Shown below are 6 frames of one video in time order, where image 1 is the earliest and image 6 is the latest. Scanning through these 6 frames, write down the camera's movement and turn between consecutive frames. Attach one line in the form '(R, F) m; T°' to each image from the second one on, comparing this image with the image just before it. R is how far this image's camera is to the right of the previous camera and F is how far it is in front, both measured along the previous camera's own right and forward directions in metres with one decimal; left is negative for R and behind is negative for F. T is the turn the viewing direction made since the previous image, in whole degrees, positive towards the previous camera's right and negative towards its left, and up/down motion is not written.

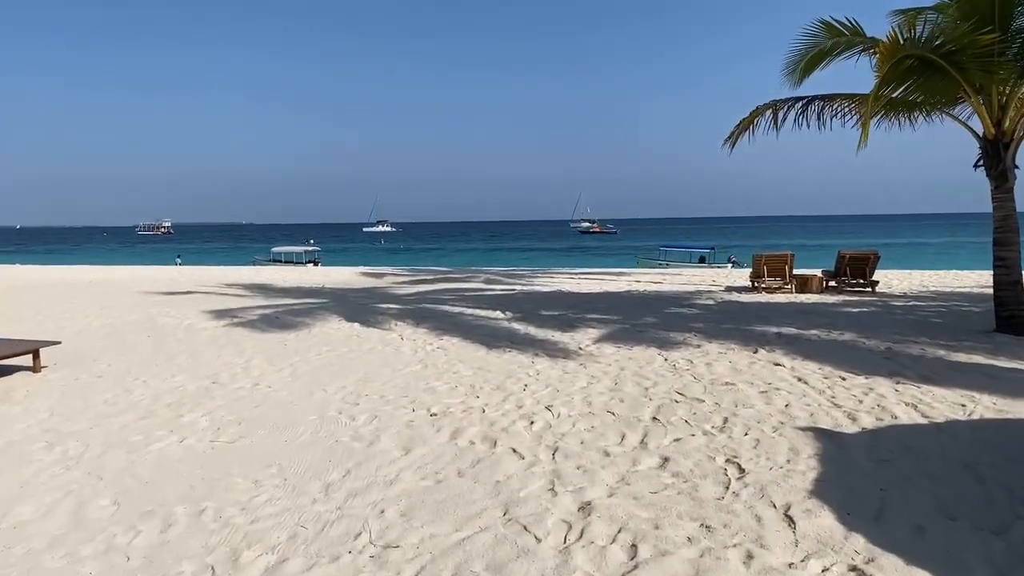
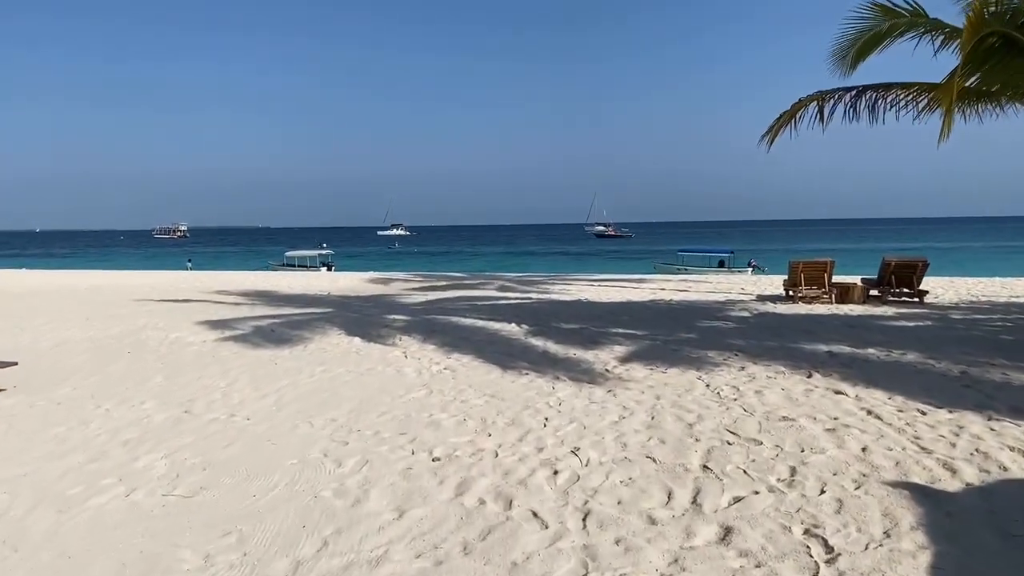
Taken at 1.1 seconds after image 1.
(0.0, +0.9) m; -1°
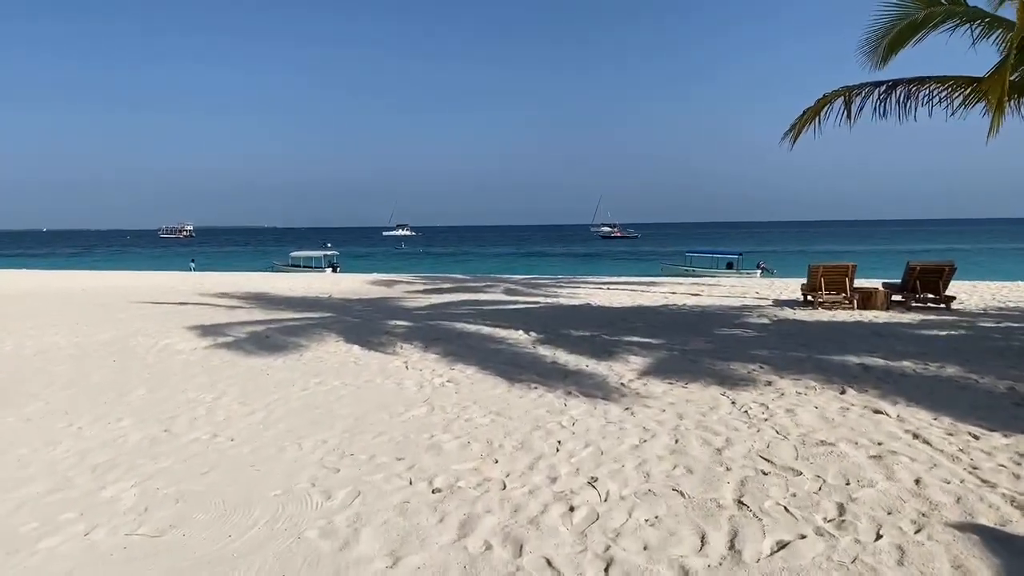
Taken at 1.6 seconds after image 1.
(0.0, +0.5) m; 0°
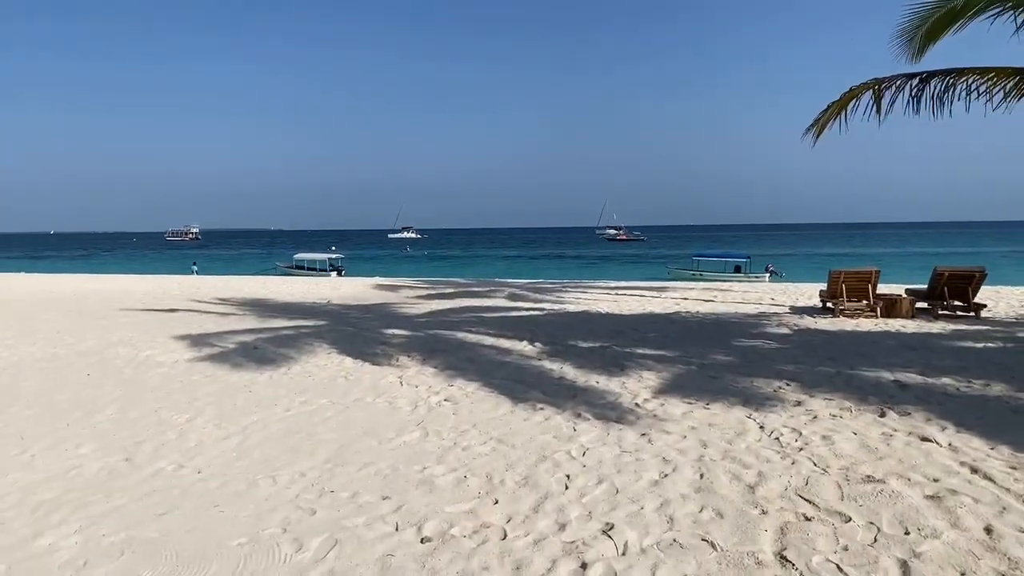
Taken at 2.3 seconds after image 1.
(0.0, +0.6) m; 0°
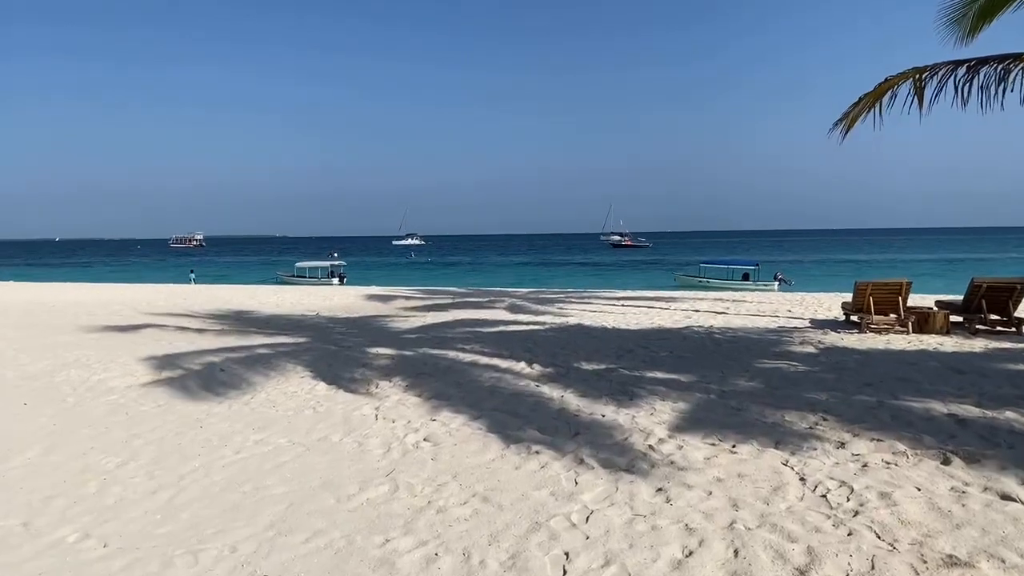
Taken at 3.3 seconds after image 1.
(+0.1, +0.9) m; 0°
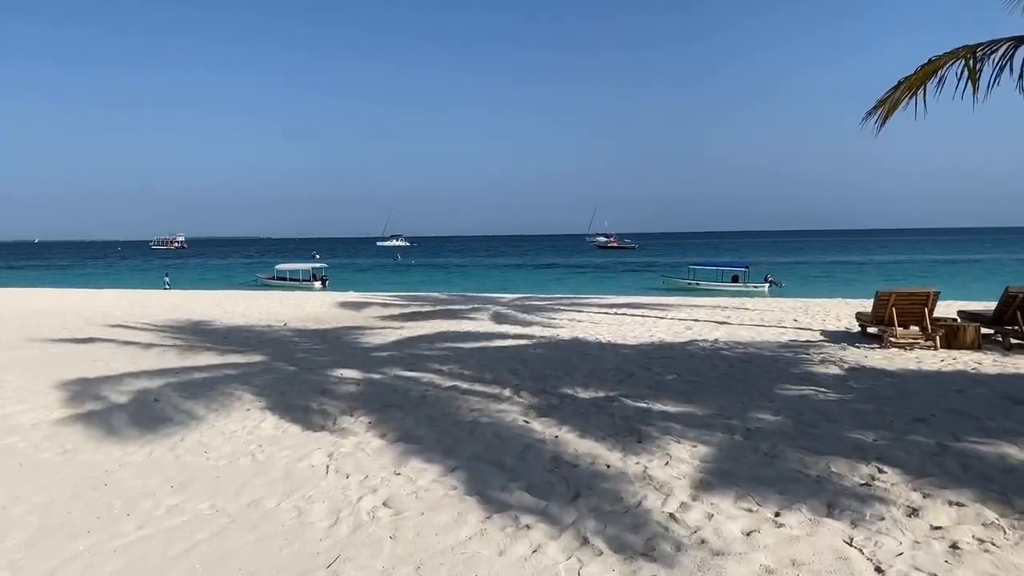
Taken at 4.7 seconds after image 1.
(0.0, +1.1) m; +1°
